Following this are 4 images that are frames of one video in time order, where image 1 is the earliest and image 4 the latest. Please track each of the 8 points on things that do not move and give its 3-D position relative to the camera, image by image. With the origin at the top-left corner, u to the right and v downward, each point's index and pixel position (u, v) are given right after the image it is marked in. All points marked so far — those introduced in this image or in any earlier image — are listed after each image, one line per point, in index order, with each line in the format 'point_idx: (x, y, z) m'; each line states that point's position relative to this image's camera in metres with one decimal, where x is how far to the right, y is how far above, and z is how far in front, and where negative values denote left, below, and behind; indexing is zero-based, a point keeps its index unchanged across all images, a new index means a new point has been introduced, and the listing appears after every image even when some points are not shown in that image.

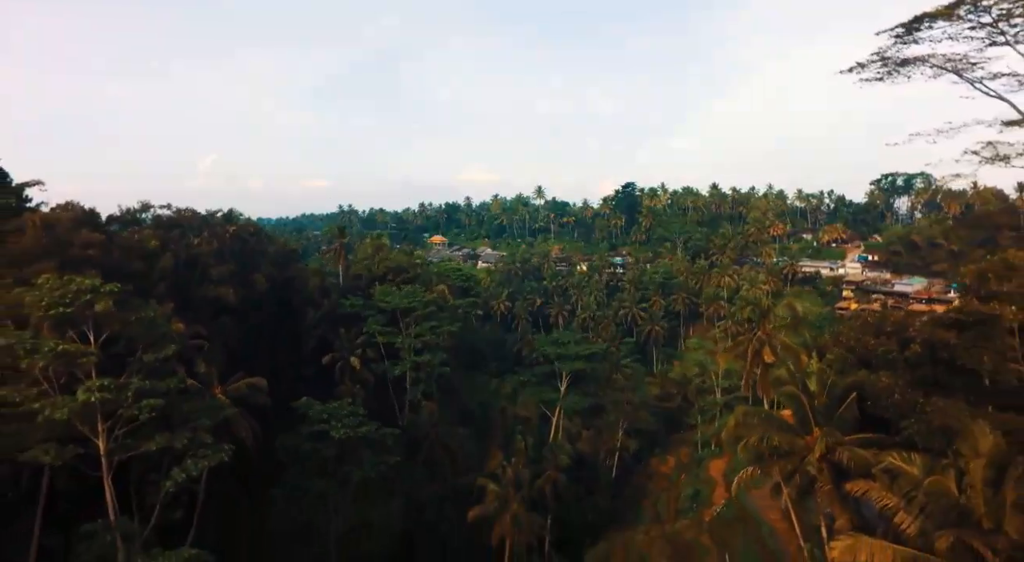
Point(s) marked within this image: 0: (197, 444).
0: (-8.5, -4.3, +16.8) m
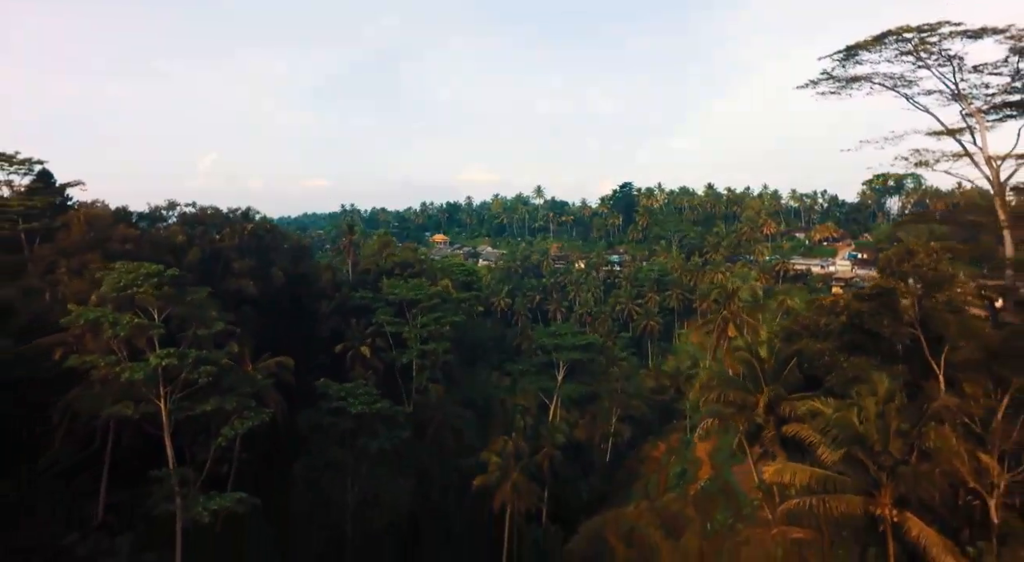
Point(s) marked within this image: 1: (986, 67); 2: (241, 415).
0: (-8.5, -3.9, +19.5) m
1: (+12.3, +5.5, +15.9) m
2: (-8.5, -4.1, +19.4) m
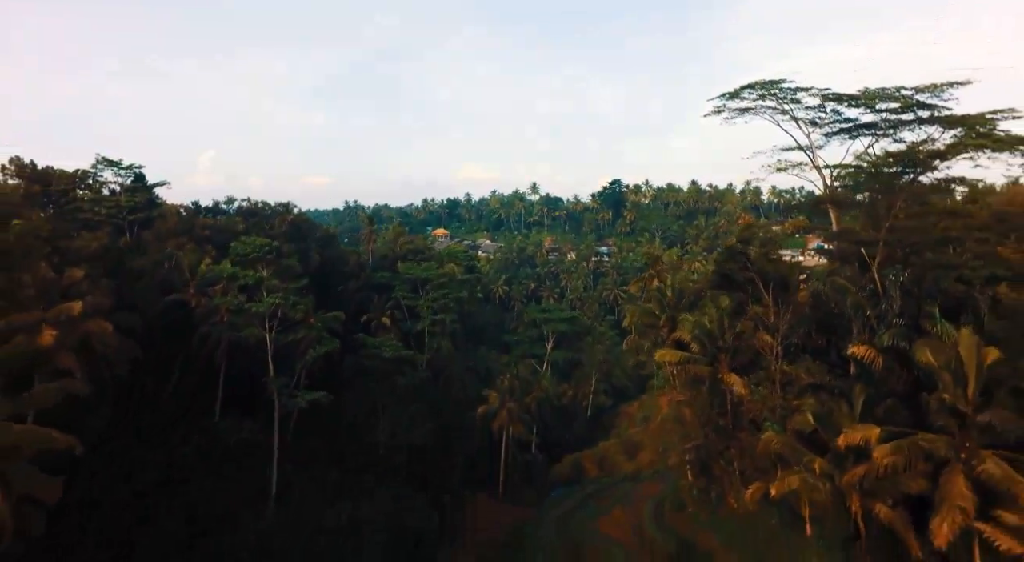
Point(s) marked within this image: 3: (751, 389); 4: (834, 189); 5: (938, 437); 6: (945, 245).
0: (-8.8, -2.6, +28.1) m
1: (+12.0, +6.9, +24.6) m
2: (-8.8, -2.8, +28.0) m
3: (+7.4, -3.3, +19.0) m
4: (+10.1, +2.9, +19.2) m
5: (+8.2, -3.0, +11.9) m
6: (+11.7, +1.0, +16.8) m
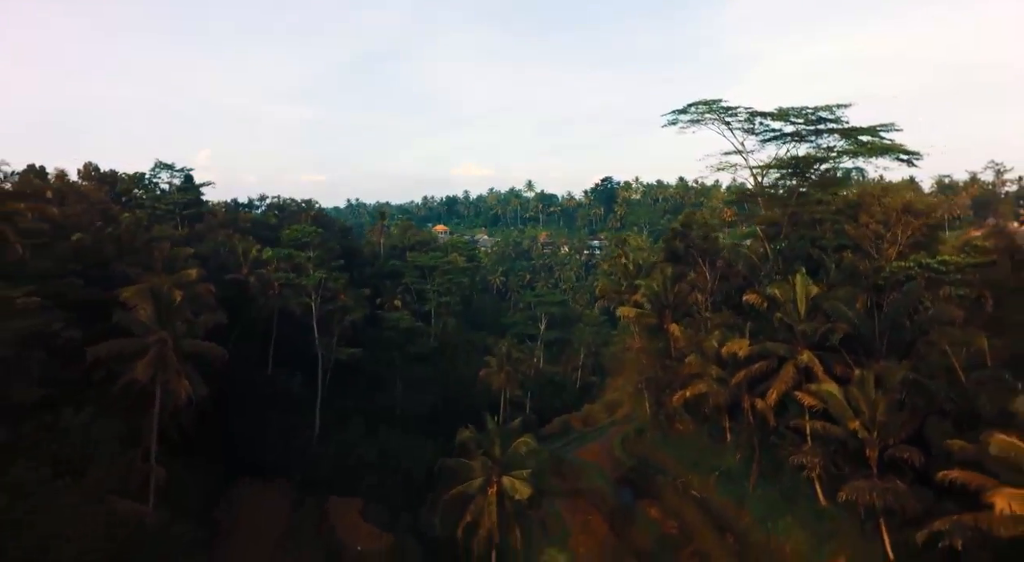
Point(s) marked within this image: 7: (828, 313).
0: (-9.0, -1.5, +34.7) m
1: (+11.7, +8.1, +31.3) m
2: (-9.0, -1.7, +34.6) m
3: (+7.2, -2.1, +25.8) m
4: (+9.9, +4.1, +25.9) m
5: (+8.1, -1.9, +18.7) m
6: (+11.5, +2.1, +23.6) m
7: (+9.5, -1.0, +18.5) m
